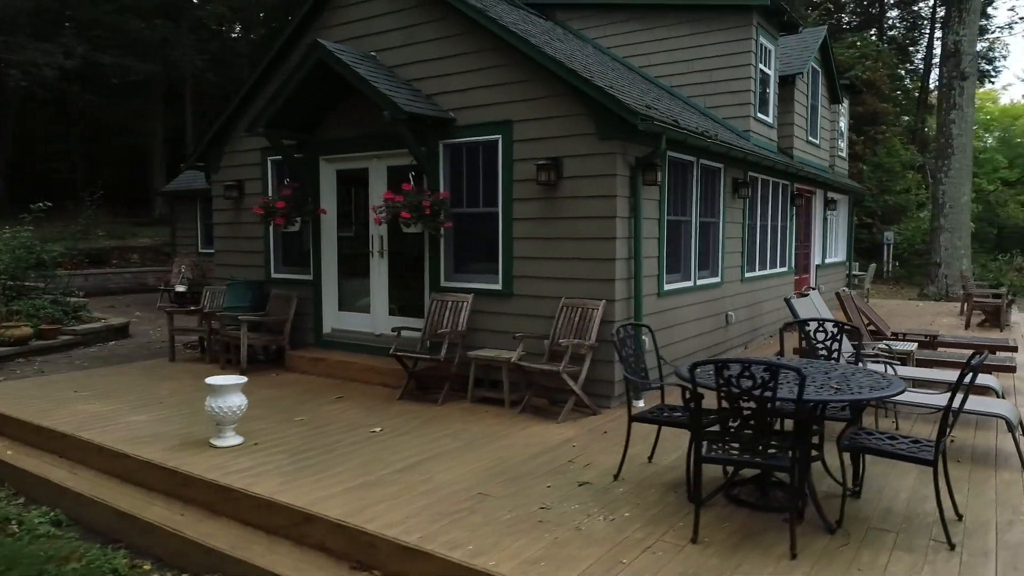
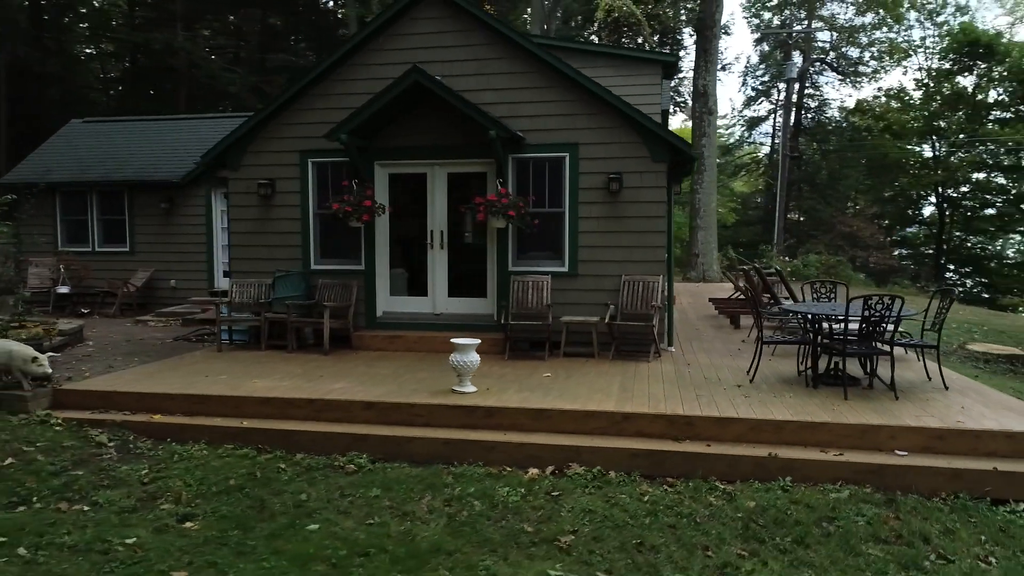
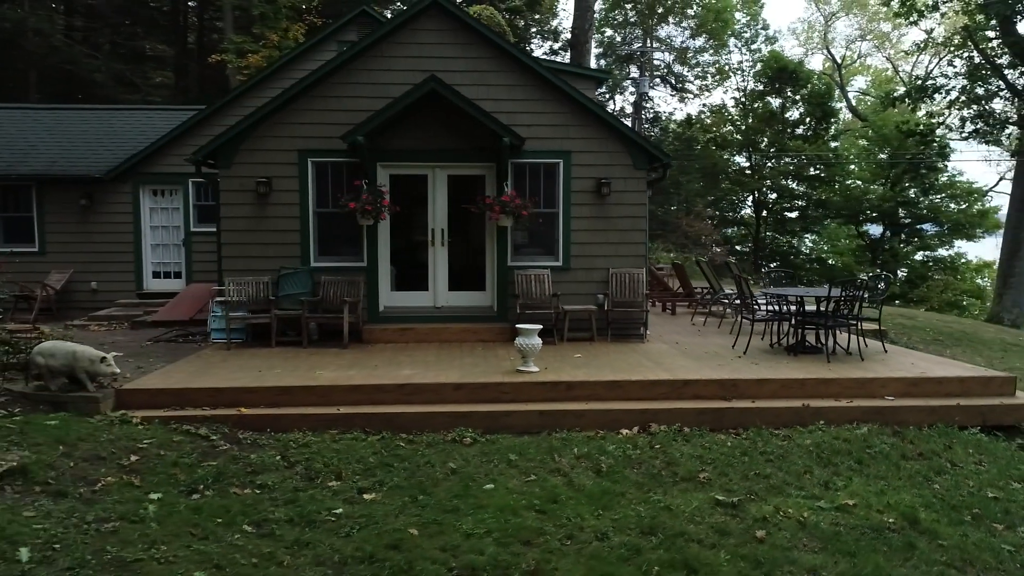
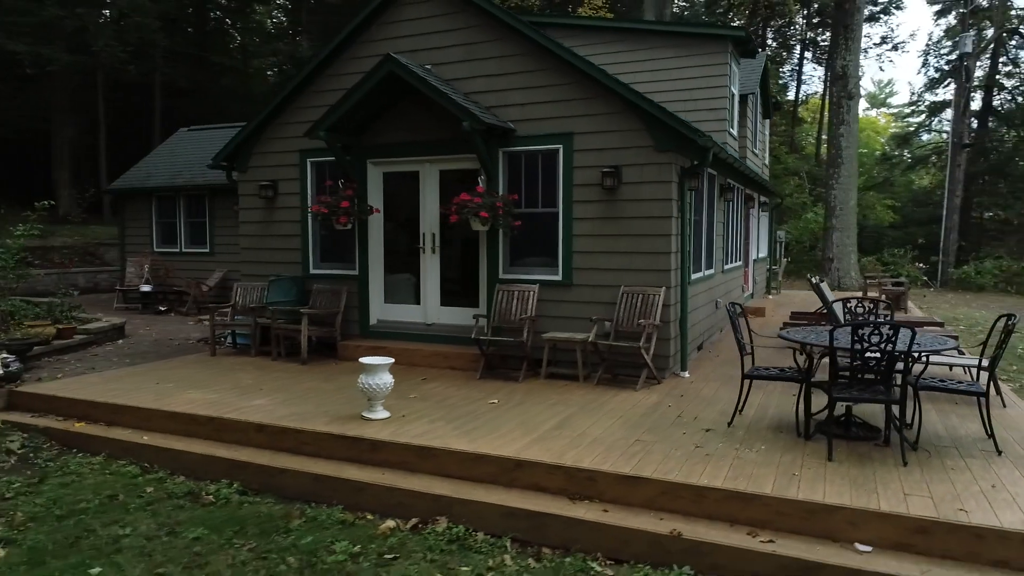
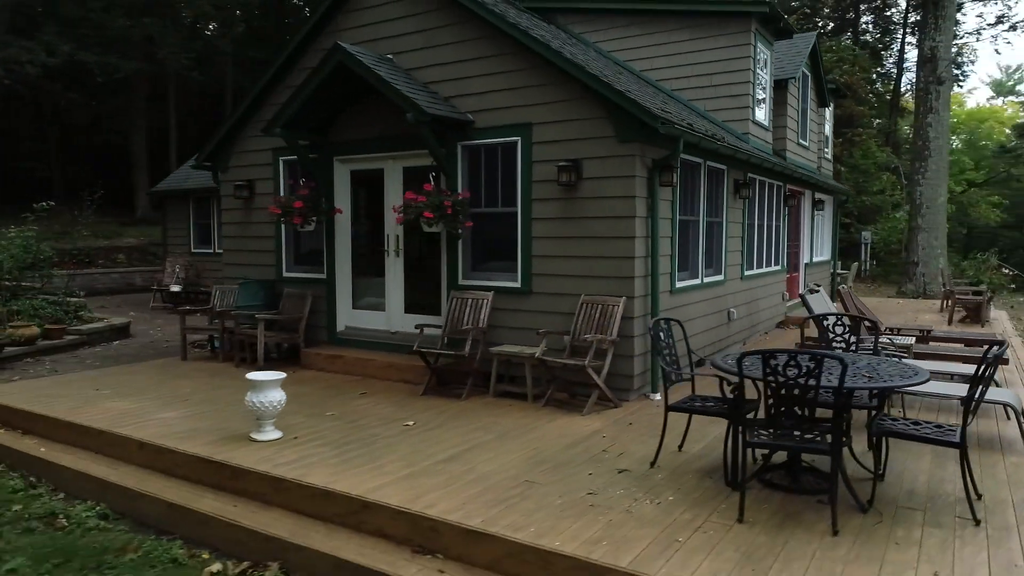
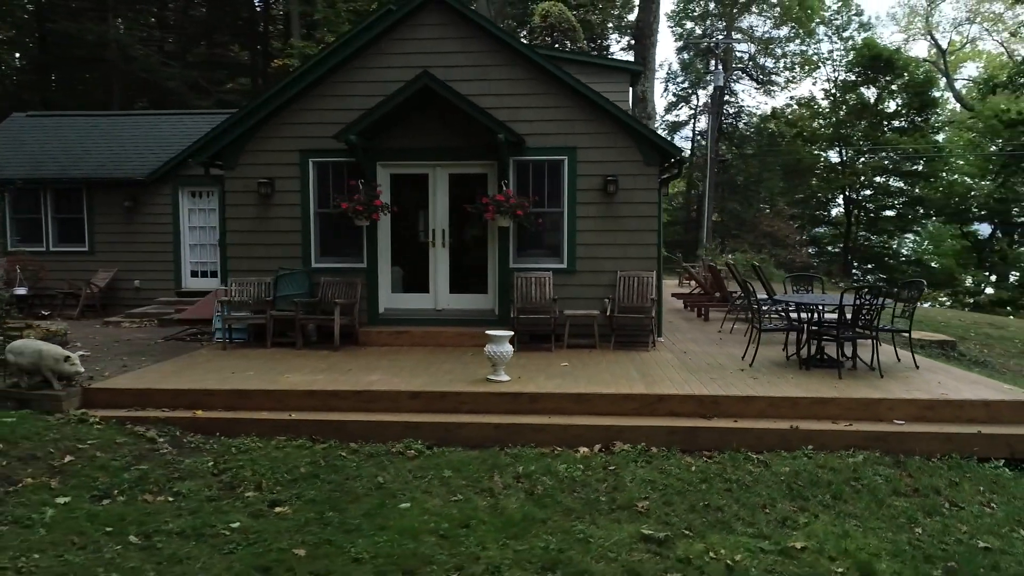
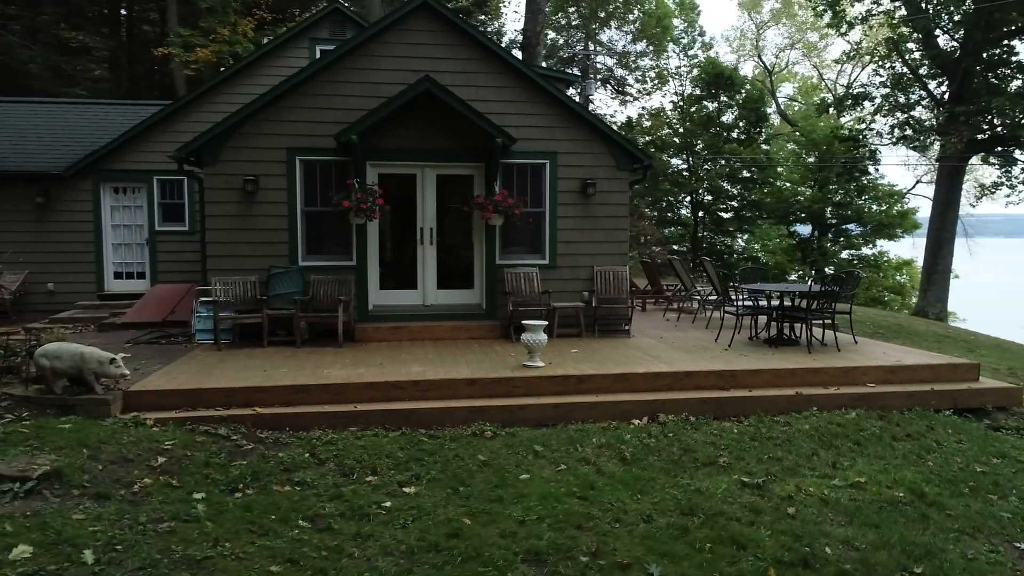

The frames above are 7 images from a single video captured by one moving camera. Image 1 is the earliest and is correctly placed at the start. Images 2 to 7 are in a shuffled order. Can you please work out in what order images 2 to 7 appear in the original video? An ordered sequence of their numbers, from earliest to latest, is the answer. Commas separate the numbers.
5, 4, 2, 6, 3, 7
